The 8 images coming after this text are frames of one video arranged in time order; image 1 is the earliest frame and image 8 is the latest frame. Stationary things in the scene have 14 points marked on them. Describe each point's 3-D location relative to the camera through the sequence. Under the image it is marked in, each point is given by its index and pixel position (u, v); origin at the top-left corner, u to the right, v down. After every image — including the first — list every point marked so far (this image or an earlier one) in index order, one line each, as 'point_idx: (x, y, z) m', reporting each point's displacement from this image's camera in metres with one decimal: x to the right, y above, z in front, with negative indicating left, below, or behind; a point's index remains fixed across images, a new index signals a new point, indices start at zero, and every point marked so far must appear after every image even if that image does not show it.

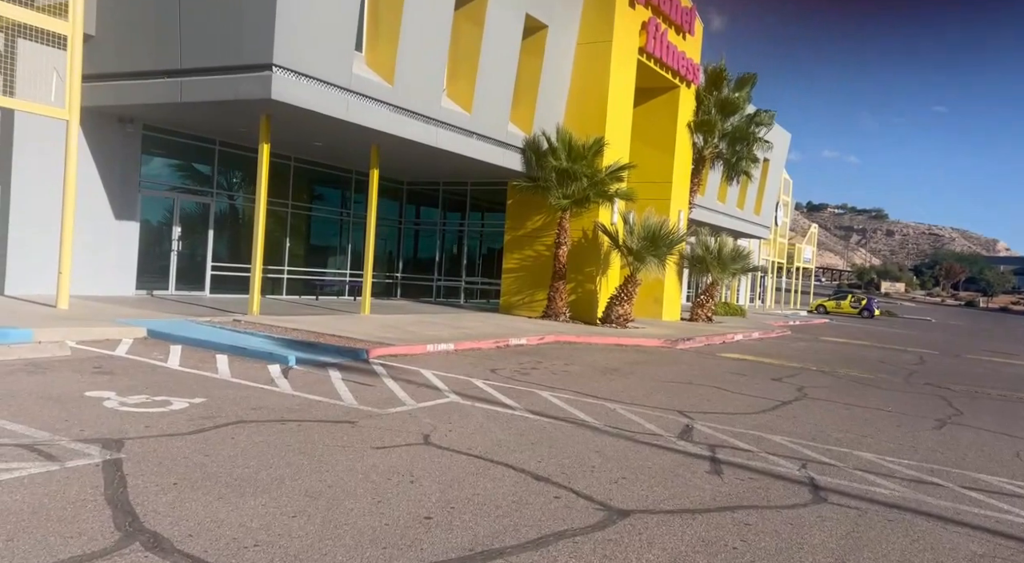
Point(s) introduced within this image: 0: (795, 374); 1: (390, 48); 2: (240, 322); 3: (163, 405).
0: (+5.6, -1.9, +16.9) m
1: (-2.6, +4.9, +18.0) m
2: (-4.8, -0.7, +15.1) m
3: (-3.3, -1.2, +8.1) m
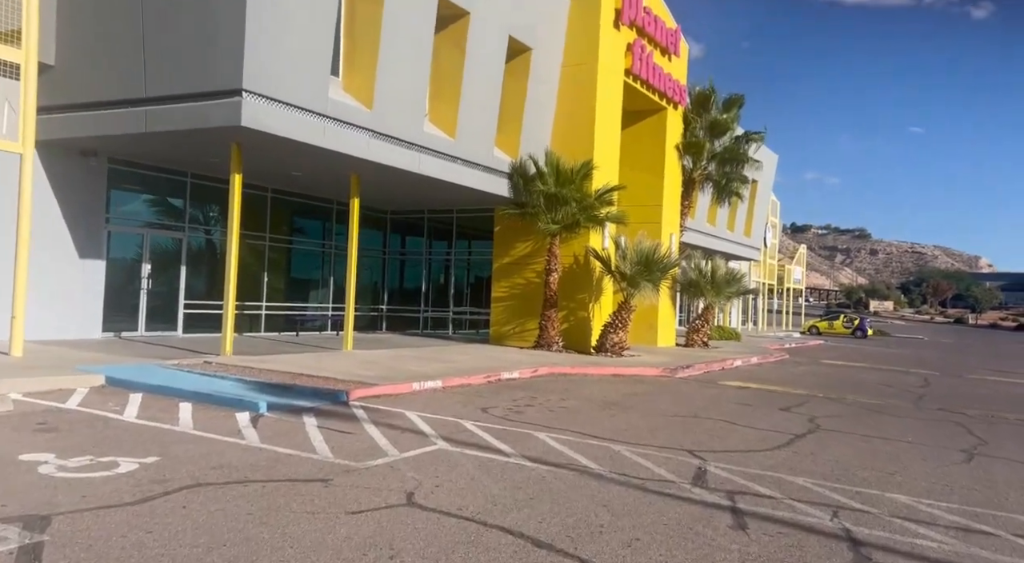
0: (+5.4, -2.3, +16.0) m
1: (-2.9, +4.2, +17.2) m
2: (-5.0, -1.4, +14.1) m
3: (-3.4, -1.6, +7.1) m
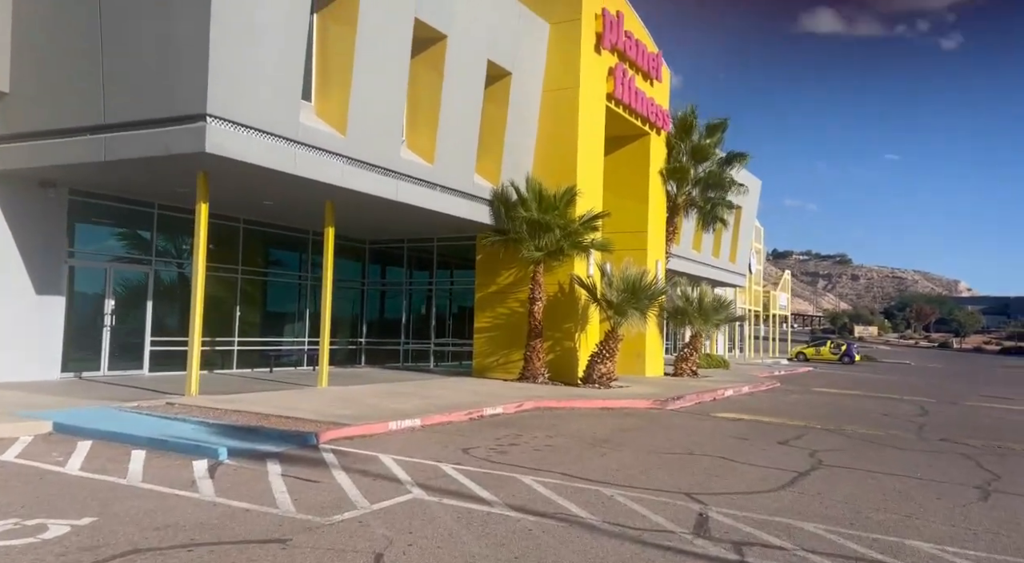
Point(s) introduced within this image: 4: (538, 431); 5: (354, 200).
0: (+5.2, -2.8, +15.3) m
1: (-3.3, +3.6, +16.5) m
2: (-5.2, -1.9, +13.2) m
3: (-3.5, -1.8, +6.2) m
4: (+0.4, -2.4, +13.9) m
5: (-3.3, +1.7, +18.0) m
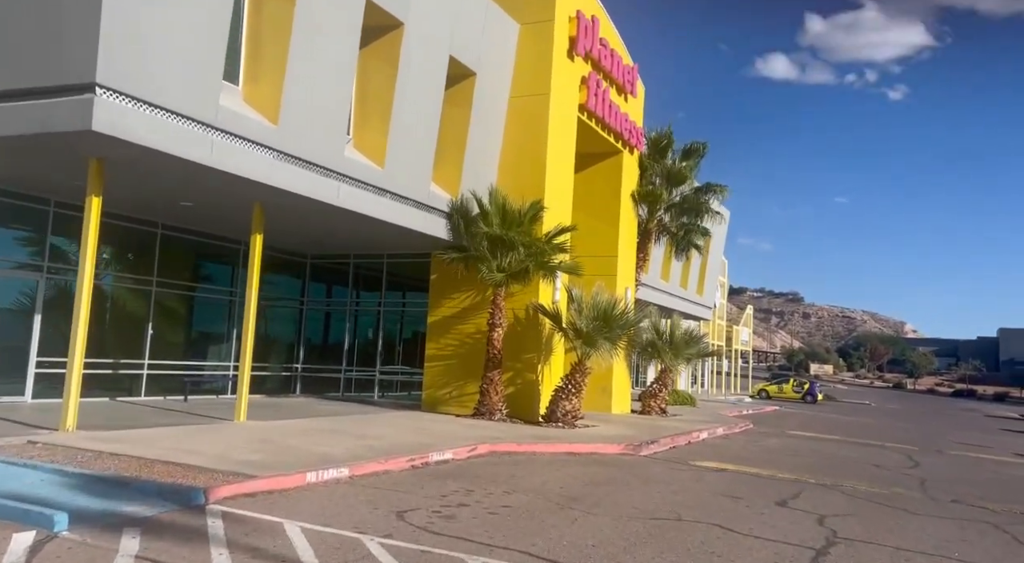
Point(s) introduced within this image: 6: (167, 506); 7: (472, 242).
0: (+4.4, -3.3, +13.1) m
1: (-3.9, +3.3, +14.1) m
2: (-5.8, -2.0, +10.5) m
3: (-3.8, -1.8, +3.6) m
4: (-0.3, -2.7, +11.5) m
5: (-4.1, +1.4, +15.6) m
6: (-3.3, -2.1, +8.2) m
7: (-0.9, +0.9, +19.2) m
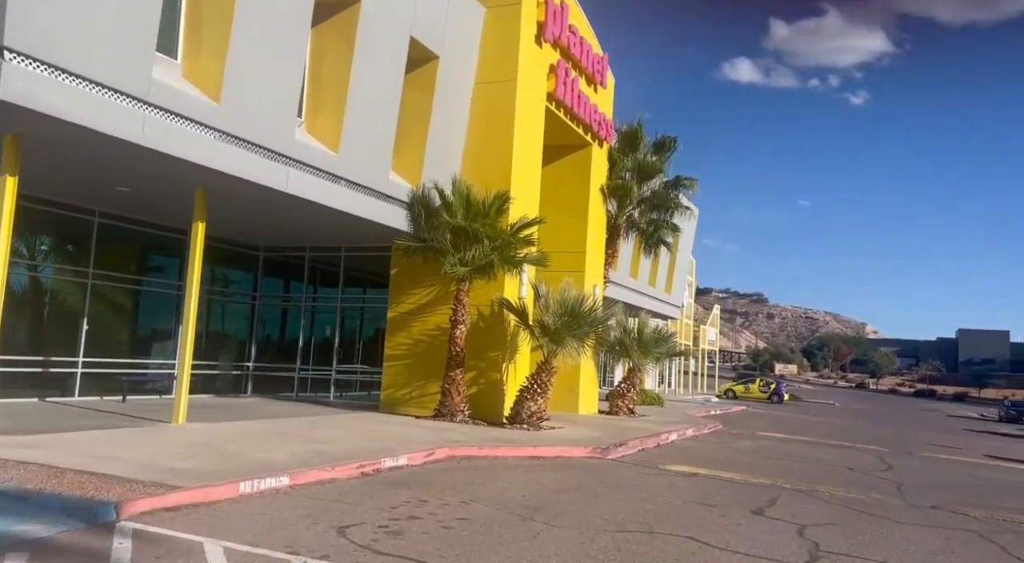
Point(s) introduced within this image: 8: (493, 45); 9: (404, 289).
0: (+3.8, -3.2, +12.3) m
1: (-4.5, +3.5, +13.0) m
2: (-6.3, -1.9, +9.4) m
3: (-4.0, -1.6, +2.6) m
4: (-0.8, -2.6, +10.6) m
5: (-4.7, +1.6, +14.5) m
6: (-3.7, -2.0, +7.2) m
7: (-1.7, +1.0, +18.3) m
8: (-0.4, +5.5, +19.8) m
9: (-2.5, -0.2, +20.0) m
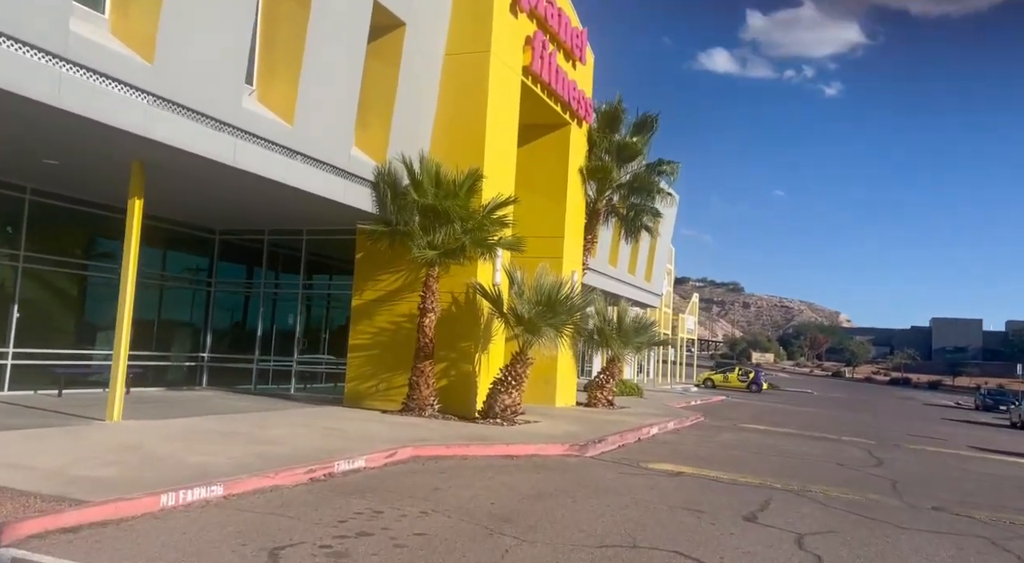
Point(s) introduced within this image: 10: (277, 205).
0: (+3.4, -3.0, +11.2) m
1: (-4.9, +3.7, +11.7) m
2: (-6.6, -1.7, +8.0) m
3: (-4.1, -1.5, +1.3) m
4: (-1.2, -2.4, +9.4) m
5: (-5.2, +1.8, +13.1) m
6: (-4.0, -1.9, +5.9) m
7: (-2.3, +1.3, +17.0) m
8: (-1.0, +5.8, +18.5) m
9: (-3.1, +0.1, +18.7) m
10: (-4.6, +1.5, +16.6) m
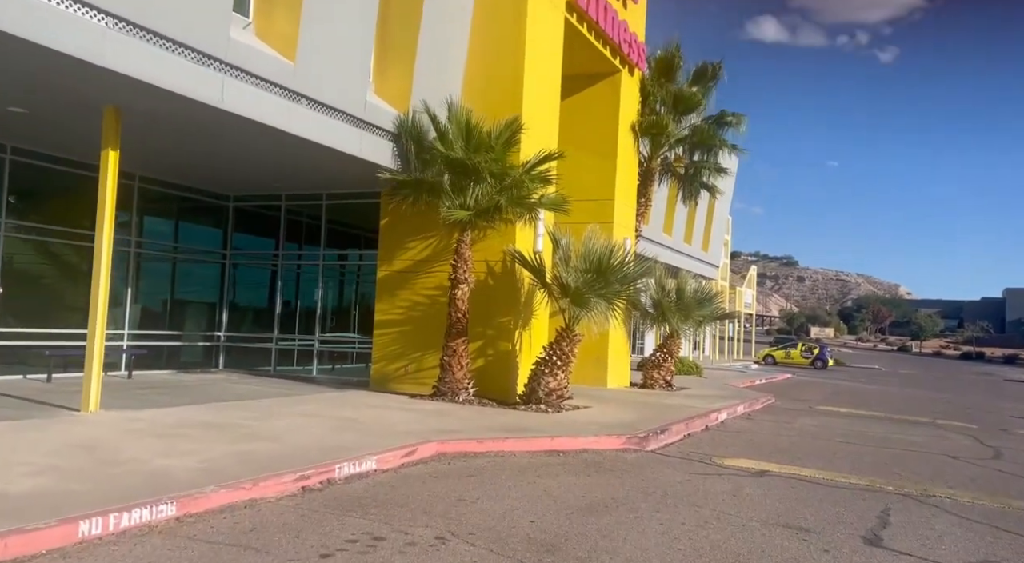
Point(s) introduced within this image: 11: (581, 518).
0: (+3.9, -2.5, +8.8) m
1: (-4.5, +4.1, +9.5) m
2: (-6.4, -1.4, +6.1) m
3: (-4.3, -1.4, -0.7) m
4: (-0.8, -2.0, +7.2) m
5: (-4.6, +2.3, +11.0) m
6: (-3.8, -1.6, +3.9) m
7: (-1.5, +1.9, +14.8) m
8: (-0.2, +6.4, +16.1) m
9: (-2.2, +0.8, +16.5) m
10: (-3.8, +2.0, +14.4) m
11: (+0.6, -2.2, +7.9) m
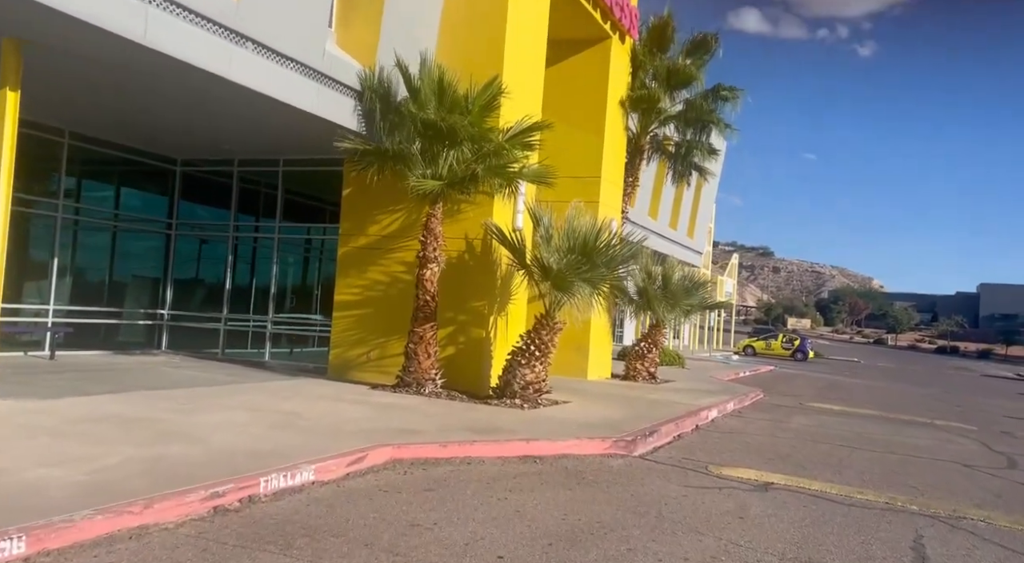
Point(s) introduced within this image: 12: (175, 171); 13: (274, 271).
0: (+3.6, -2.4, +7.3) m
1: (-4.6, +4.4, +7.7) m
2: (-6.6, -1.1, +4.4) m
3: (-4.3, -1.3, -2.4) m
4: (-1.0, -1.8, +5.6) m
5: (-4.9, +2.6, +9.3) m
6: (-4.0, -1.4, +2.2) m
7: (-1.8, +2.3, +13.1) m
8: (-0.5, +6.8, +14.3) m
9: (-2.7, +1.2, +14.8) m
10: (-4.2, +2.4, +12.7) m
11: (+0.4, -2.0, +6.4) m
12: (-6.8, +2.2, +17.7) m
13: (-4.8, +0.3, +17.5) m
